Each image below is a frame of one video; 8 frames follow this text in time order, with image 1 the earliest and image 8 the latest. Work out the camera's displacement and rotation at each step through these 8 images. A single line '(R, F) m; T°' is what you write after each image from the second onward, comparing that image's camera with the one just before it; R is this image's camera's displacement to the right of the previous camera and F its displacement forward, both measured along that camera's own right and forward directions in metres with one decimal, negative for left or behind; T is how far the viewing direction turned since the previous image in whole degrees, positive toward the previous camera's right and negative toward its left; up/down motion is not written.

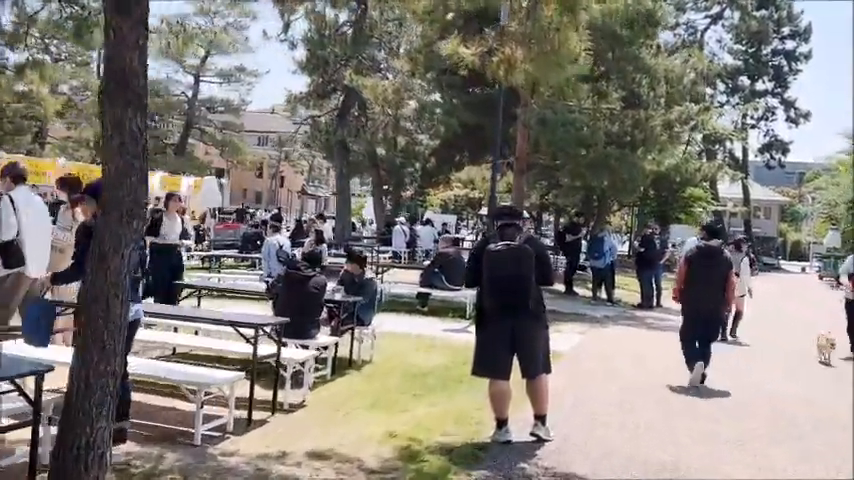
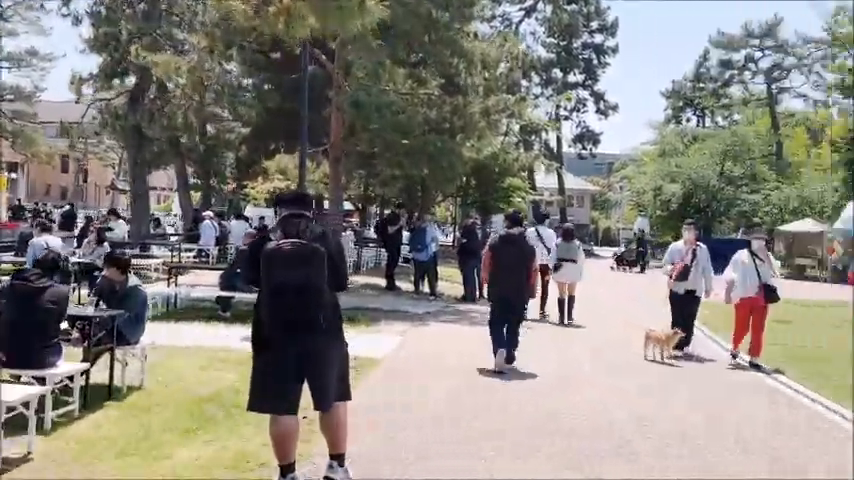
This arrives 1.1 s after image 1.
(+0.5, +1.5) m; +12°
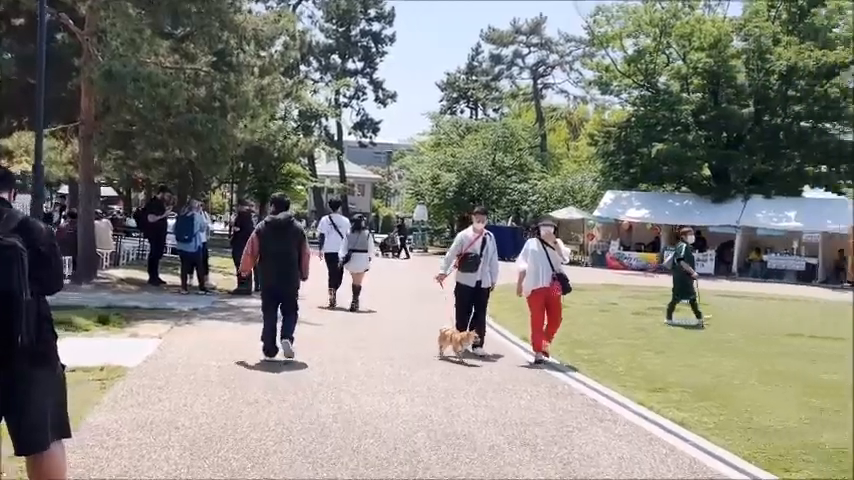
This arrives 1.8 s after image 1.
(+0.2, +1.0) m; +15°
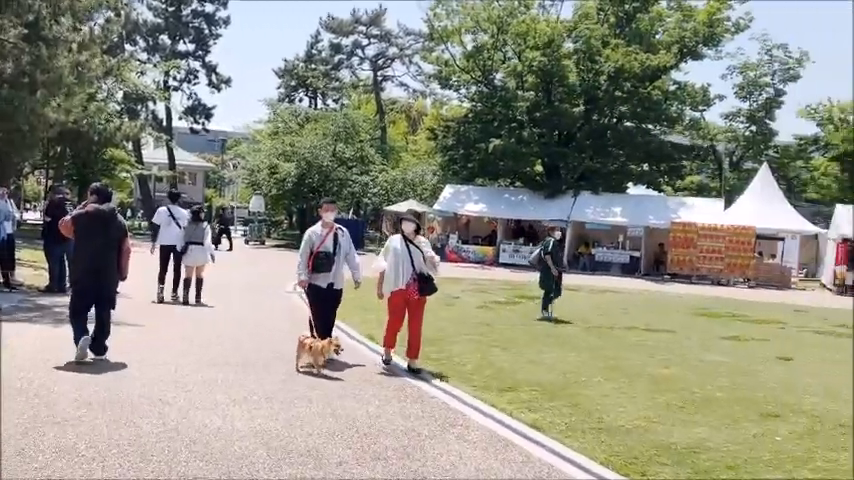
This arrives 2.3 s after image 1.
(0.0, +0.6) m; +11°
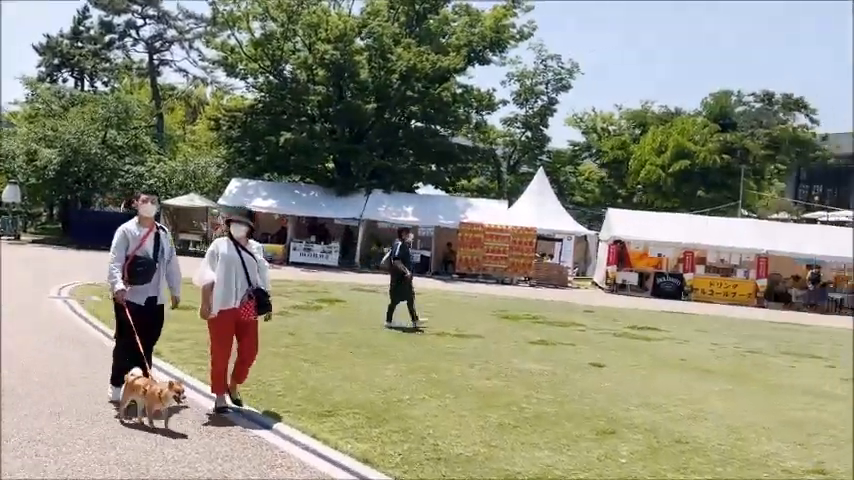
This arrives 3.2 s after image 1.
(-0.3, +1.1) m; +15°
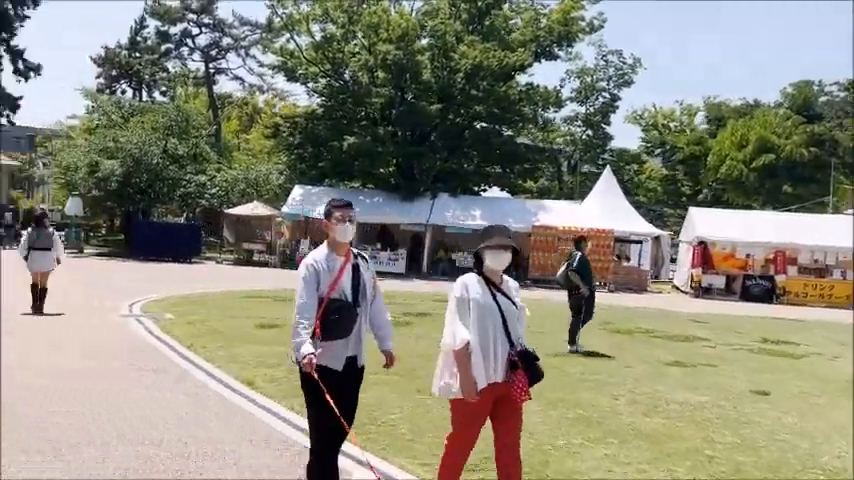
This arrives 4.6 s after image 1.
(-0.9, +1.4) m; -3°
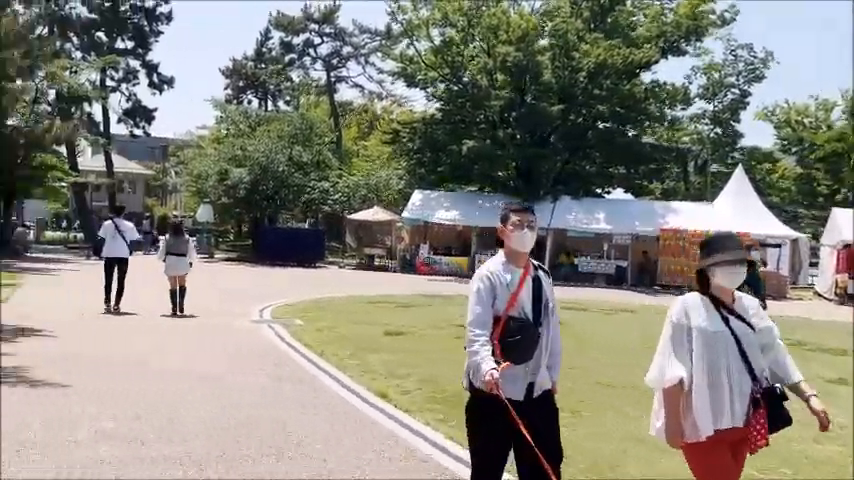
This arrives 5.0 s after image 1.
(-0.2, +0.4) m; -8°
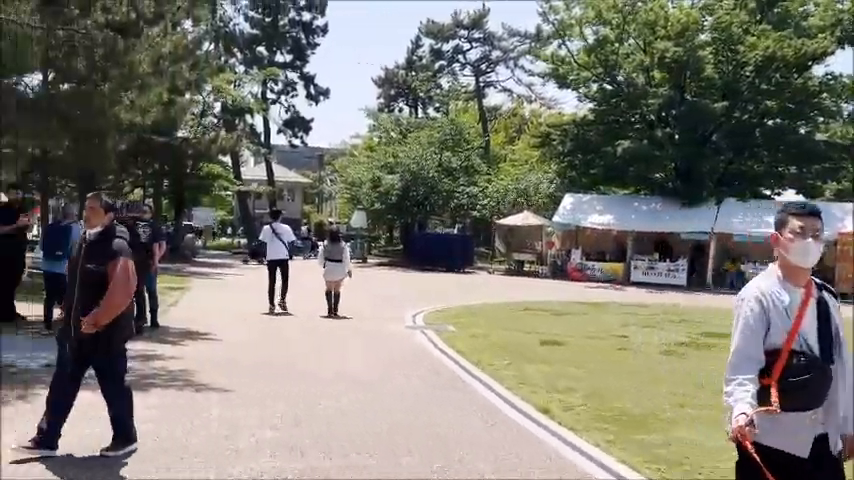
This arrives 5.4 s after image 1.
(-0.2, +0.5) m; -10°
